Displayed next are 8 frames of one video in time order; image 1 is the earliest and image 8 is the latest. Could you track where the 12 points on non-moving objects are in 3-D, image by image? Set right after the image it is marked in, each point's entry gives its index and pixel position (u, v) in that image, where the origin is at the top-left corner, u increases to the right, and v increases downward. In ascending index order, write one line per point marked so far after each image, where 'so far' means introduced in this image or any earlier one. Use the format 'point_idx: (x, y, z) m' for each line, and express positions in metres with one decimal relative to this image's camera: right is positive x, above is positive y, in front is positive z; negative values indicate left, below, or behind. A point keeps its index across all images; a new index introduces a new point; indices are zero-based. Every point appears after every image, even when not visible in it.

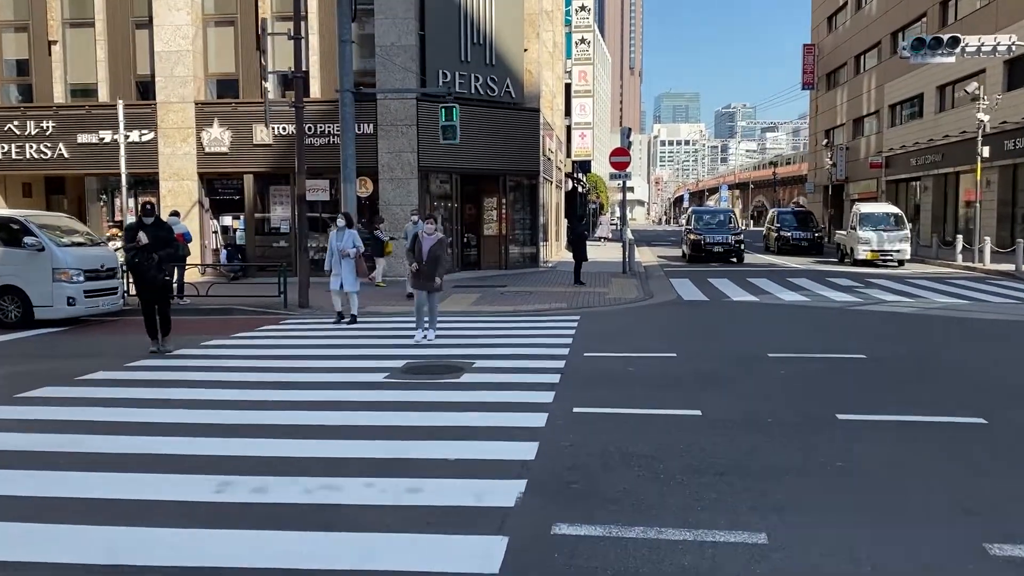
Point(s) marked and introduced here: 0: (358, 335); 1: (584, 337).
0: (-2.4, -0.7, +13.2) m
1: (+1.1, -0.7, +12.9) m
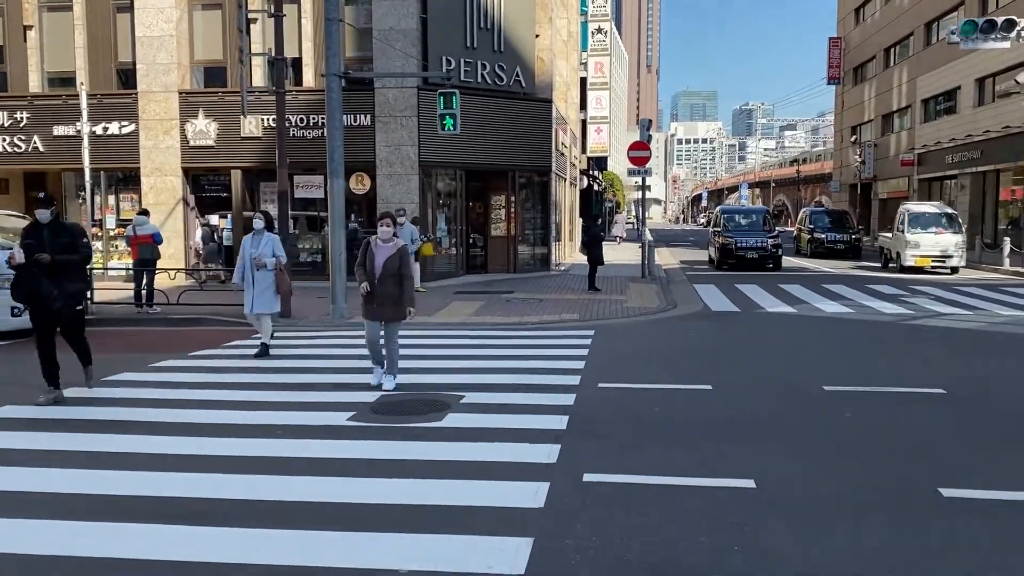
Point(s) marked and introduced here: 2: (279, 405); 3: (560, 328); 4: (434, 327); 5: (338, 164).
0: (-2.3, -0.9, +11.4) m
1: (+1.1, -0.9, +11.1) m
2: (-2.2, -1.1, +8.1) m
3: (+0.8, -0.6, +14.3) m
4: (-1.3, -0.6, +14.4) m
5: (-3.1, +2.2, +15.1) m
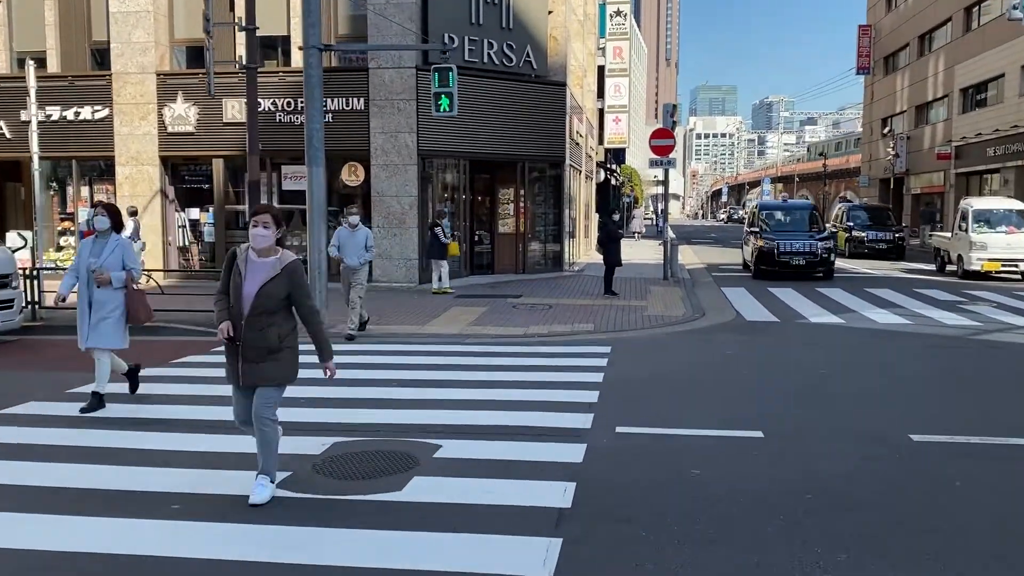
0: (-2.4, -1.0, +9.5) m
1: (+1.1, -1.0, +9.1) m
2: (-2.3, -1.2, +6.2) m
3: (+0.9, -0.7, +12.4) m
4: (-1.3, -0.7, +12.5) m
5: (-3.0, +2.1, +13.1) m
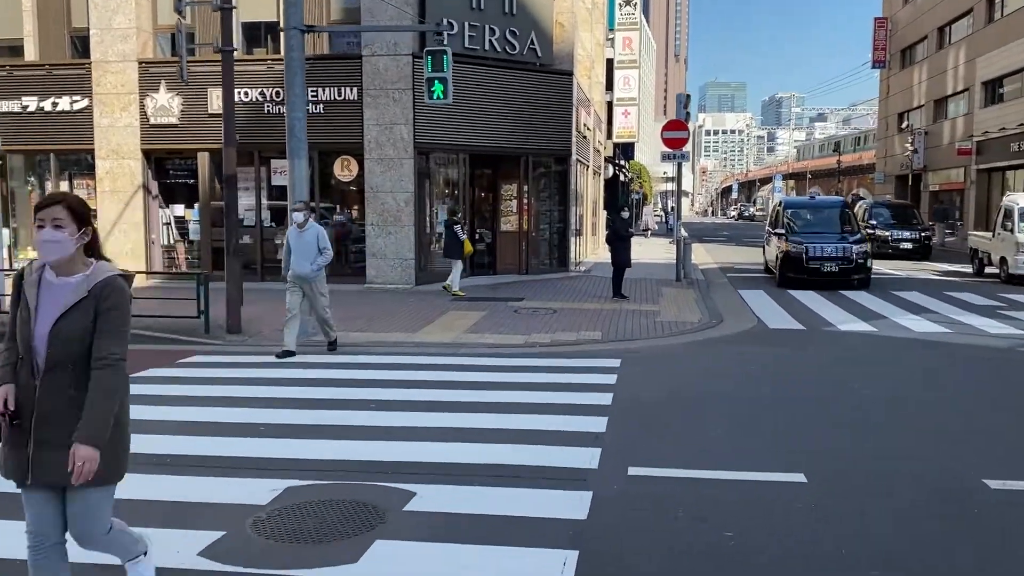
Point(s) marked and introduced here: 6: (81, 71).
0: (-2.4, -1.0, +8.4) m
1: (+1.0, -1.1, +8.0) m
2: (-2.4, -1.3, +5.1) m
3: (+0.9, -0.8, +11.2) m
4: (-1.3, -0.8, +11.3) m
5: (-3.0, +2.1, +12.0) m
6: (-9.1, +4.6, +18.3) m
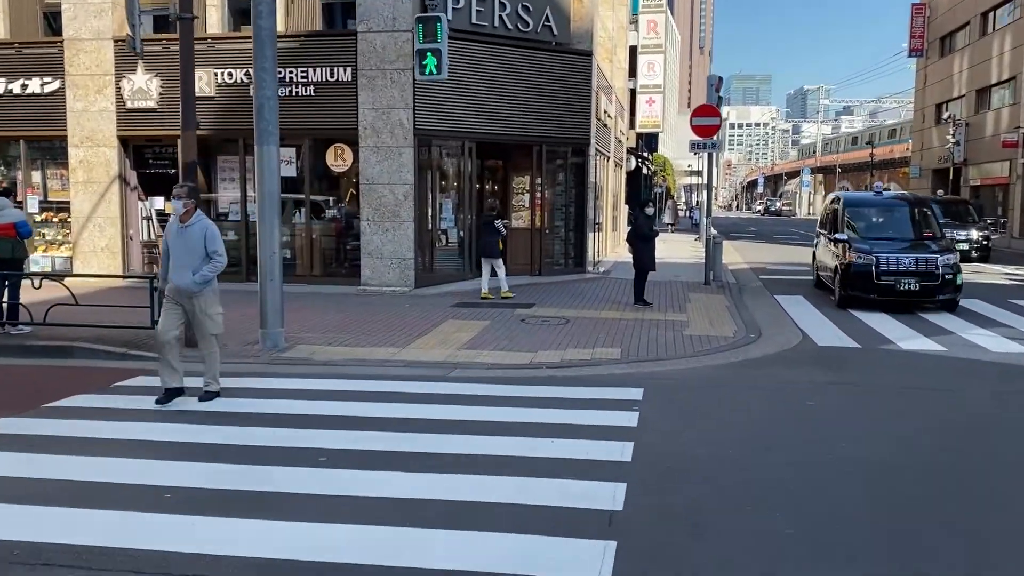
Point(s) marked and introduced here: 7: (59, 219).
0: (-2.4, -1.1, +6.7) m
1: (+1.0, -1.2, +6.2) m
2: (-2.5, -1.4, +3.4) m
3: (+0.9, -0.9, +9.4) m
4: (-1.3, -0.9, +9.6) m
5: (-2.9, +2.0, +10.3) m
6: (-8.9, +4.6, +16.7) m
7: (-9.0, +1.4, +17.2) m
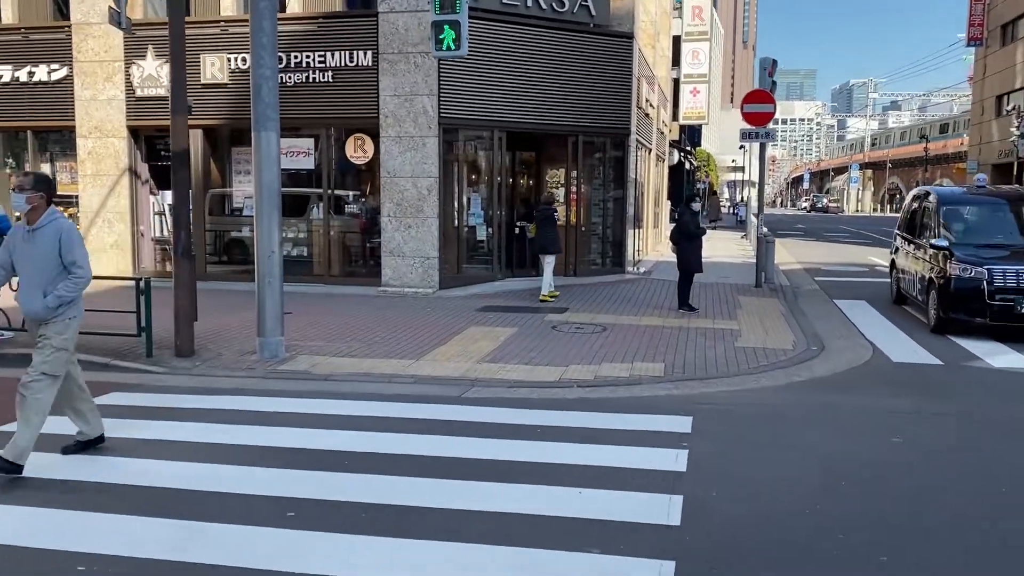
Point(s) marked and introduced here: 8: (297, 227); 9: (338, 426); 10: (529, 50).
0: (-2.3, -1.2, +5.6) m
1: (+1.1, -1.3, +4.9) m
2: (-2.5, -1.5, +2.3) m
3: (+1.1, -1.0, +8.1) m
4: (-1.0, -0.9, +8.4) m
5: (-2.6, +1.9, +9.2) m
6: (-8.3, +4.6, +15.8) m
7: (-8.4, +1.4, +16.4) m
8: (-3.9, +1.1, +15.6) m
9: (-1.3, -1.1, +6.8) m
10: (+0.3, +4.2, +15.3) m
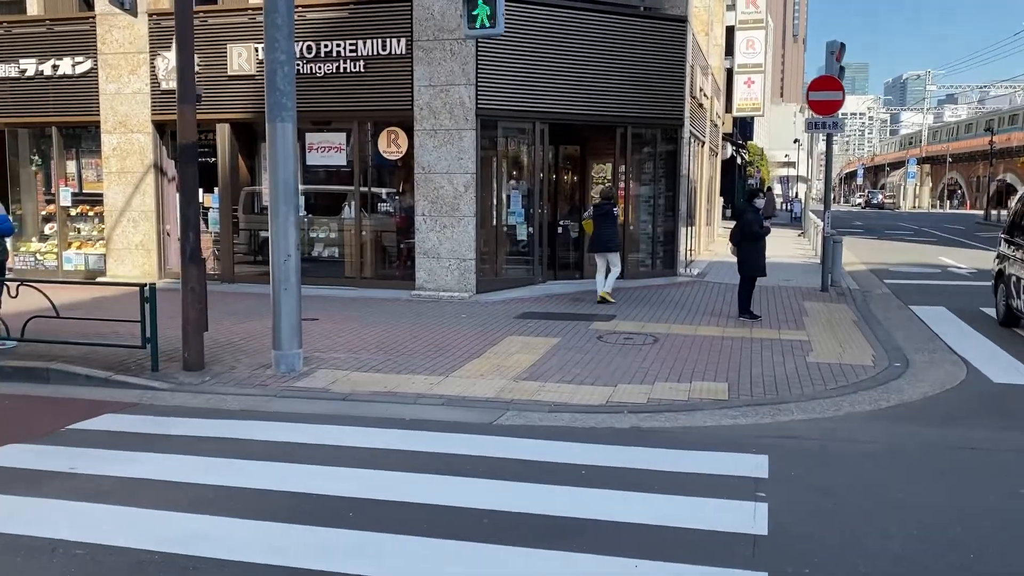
0: (-2.1, -1.3, +4.6) m
1: (+1.2, -1.4, +3.8) m
2: (-2.5, -1.6, +1.4) m
3: (+1.5, -1.1, +7.1) m
4: (-0.6, -1.0, +7.4) m
5: (-2.2, +1.9, +8.3) m
6: (-7.5, +4.6, +15.2) m
7: (-7.6, +1.4, +15.7) m
8: (-3.2, +1.1, +14.8) m
9: (-1.1, -1.2, +5.8) m
10: (+1.0, +4.1, +14.2) m
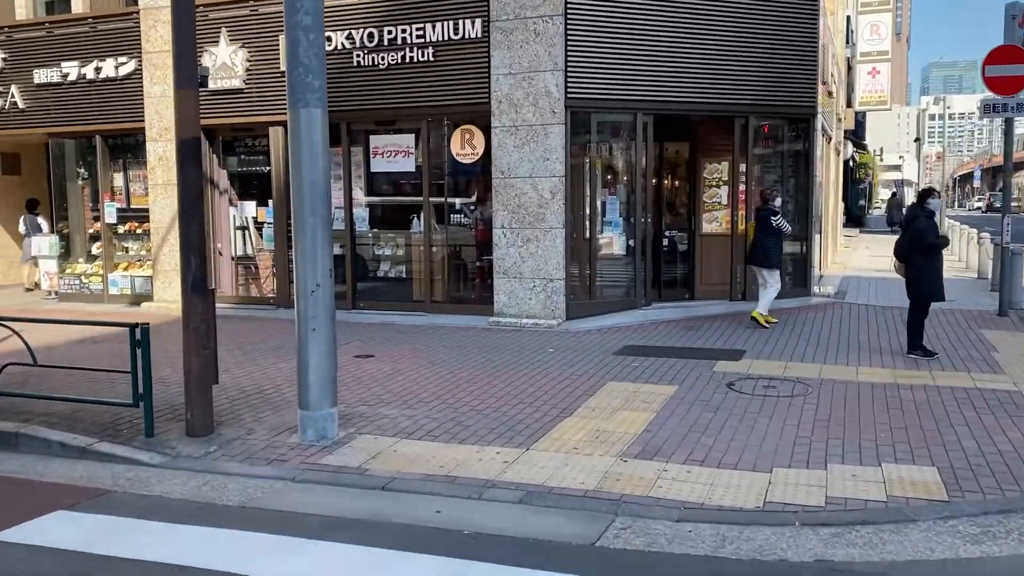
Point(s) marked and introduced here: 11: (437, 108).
0: (-1.7, -1.5, +2.5) m
1: (+1.5, -1.6, +1.4) m
2: (-2.4, -1.8, -0.6) m
3: (+2.1, -1.3, +4.6) m
4: (0.0, -1.3, +5.2) m
5: (-1.5, +1.6, +6.2) m
6: (-6.1, +4.2, +13.7) m
7: (-6.1, +1.0, +14.2) m
8: (-1.7, +0.7, +12.8) m
9: (-0.6, -1.4, +3.6) m
10: (+2.4, +3.8, +11.8) m
11: (-1.0, +2.5, +12.0) m
